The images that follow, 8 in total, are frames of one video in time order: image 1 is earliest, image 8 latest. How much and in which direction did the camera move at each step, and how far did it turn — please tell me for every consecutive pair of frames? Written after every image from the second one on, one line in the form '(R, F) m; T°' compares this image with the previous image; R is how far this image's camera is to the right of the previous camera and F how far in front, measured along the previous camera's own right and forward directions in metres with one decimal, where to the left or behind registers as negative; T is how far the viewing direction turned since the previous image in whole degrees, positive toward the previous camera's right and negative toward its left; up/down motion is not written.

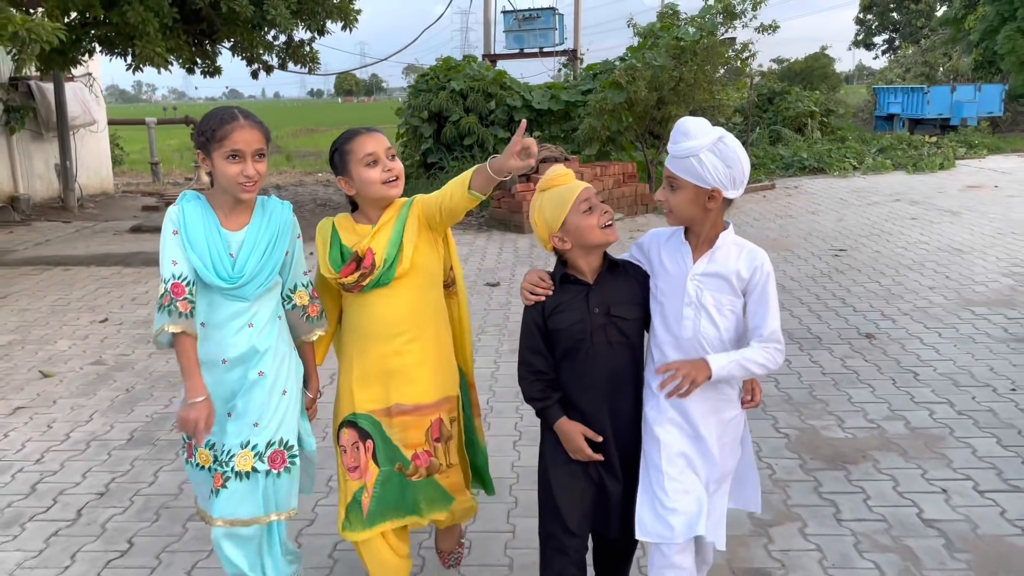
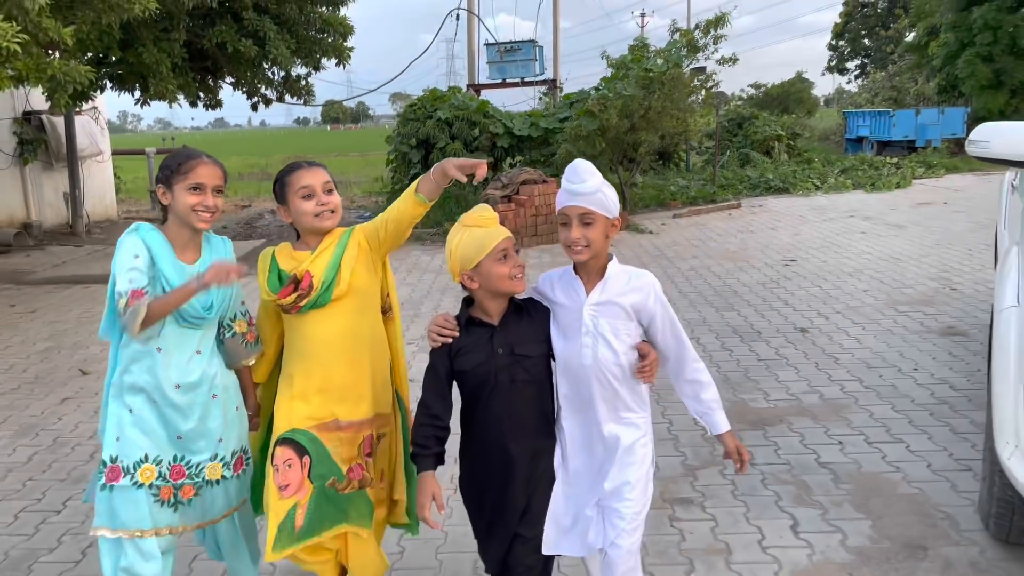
(+0.1, -0.8) m; +1°
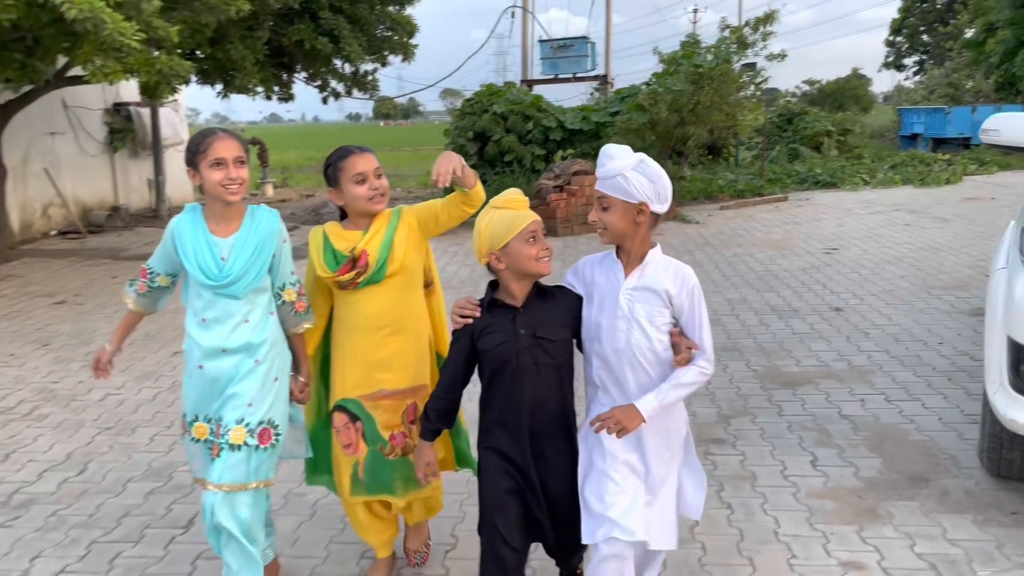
(-0.1, -0.6) m; -3°
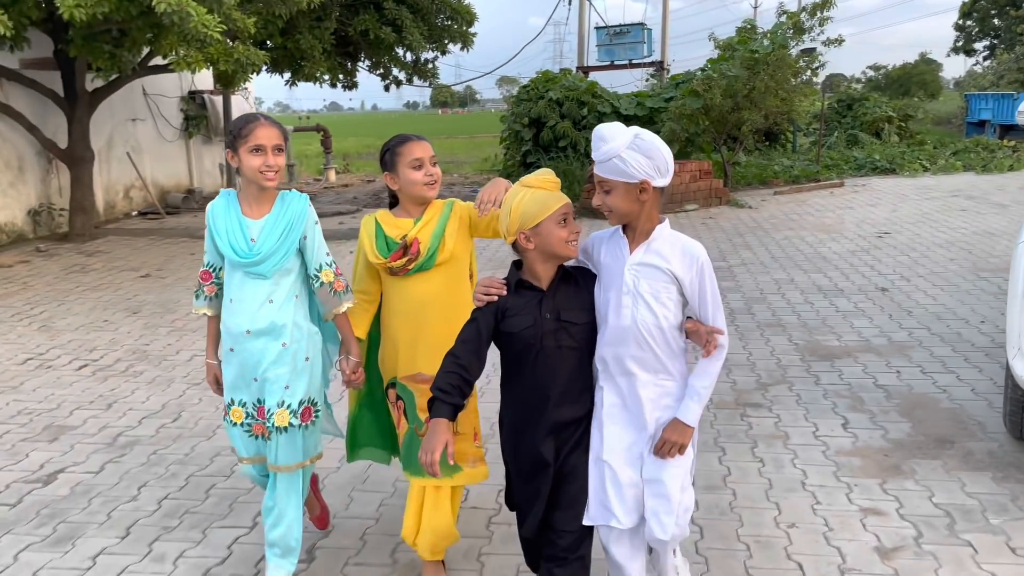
(0.0, -0.3) m; -4°
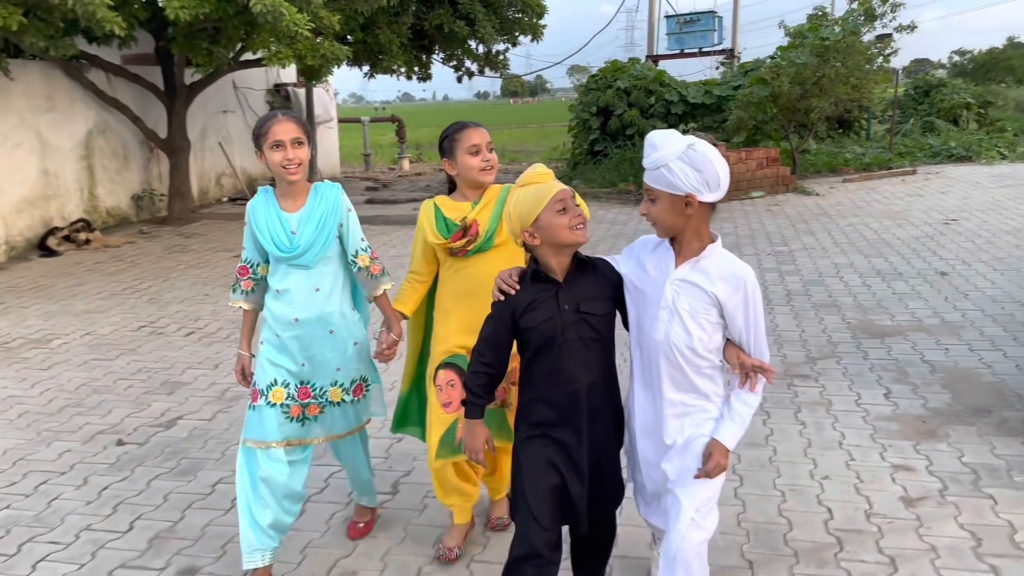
(0.0, -0.4) m; -5°
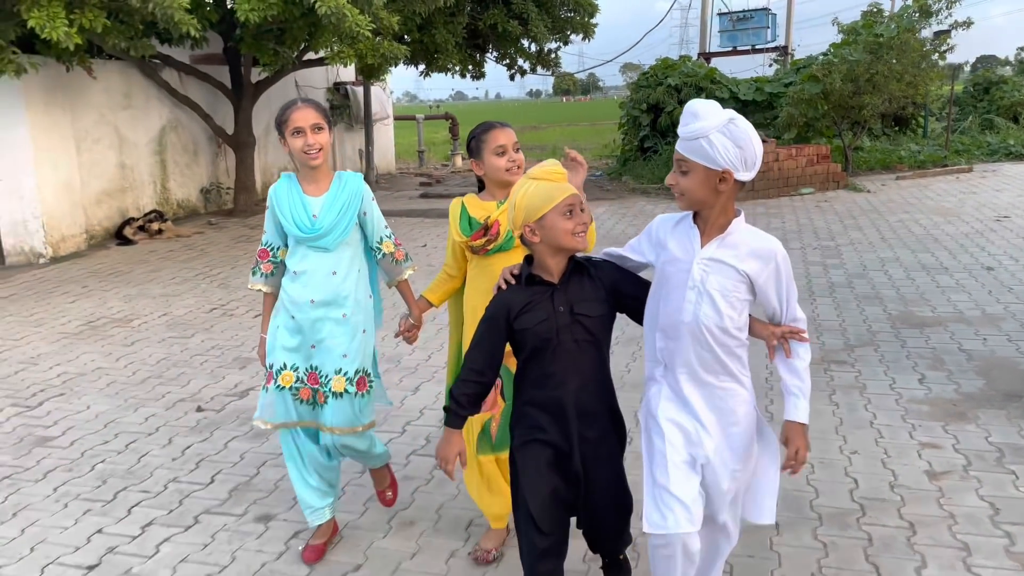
(0.0, -0.3) m; -4°
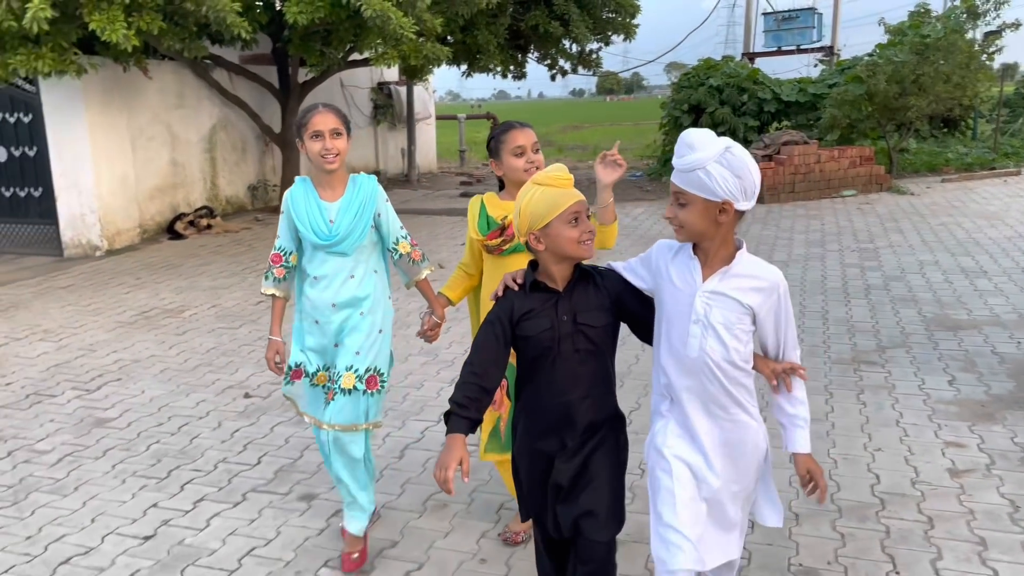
(0.0, -0.2) m; -3°
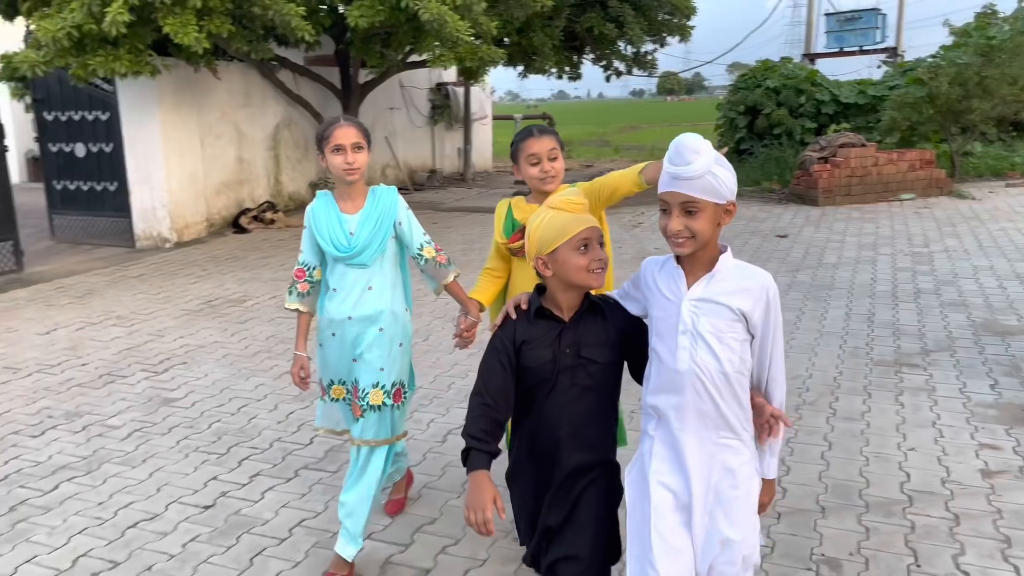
(+0.1, -0.2) m; -4°
